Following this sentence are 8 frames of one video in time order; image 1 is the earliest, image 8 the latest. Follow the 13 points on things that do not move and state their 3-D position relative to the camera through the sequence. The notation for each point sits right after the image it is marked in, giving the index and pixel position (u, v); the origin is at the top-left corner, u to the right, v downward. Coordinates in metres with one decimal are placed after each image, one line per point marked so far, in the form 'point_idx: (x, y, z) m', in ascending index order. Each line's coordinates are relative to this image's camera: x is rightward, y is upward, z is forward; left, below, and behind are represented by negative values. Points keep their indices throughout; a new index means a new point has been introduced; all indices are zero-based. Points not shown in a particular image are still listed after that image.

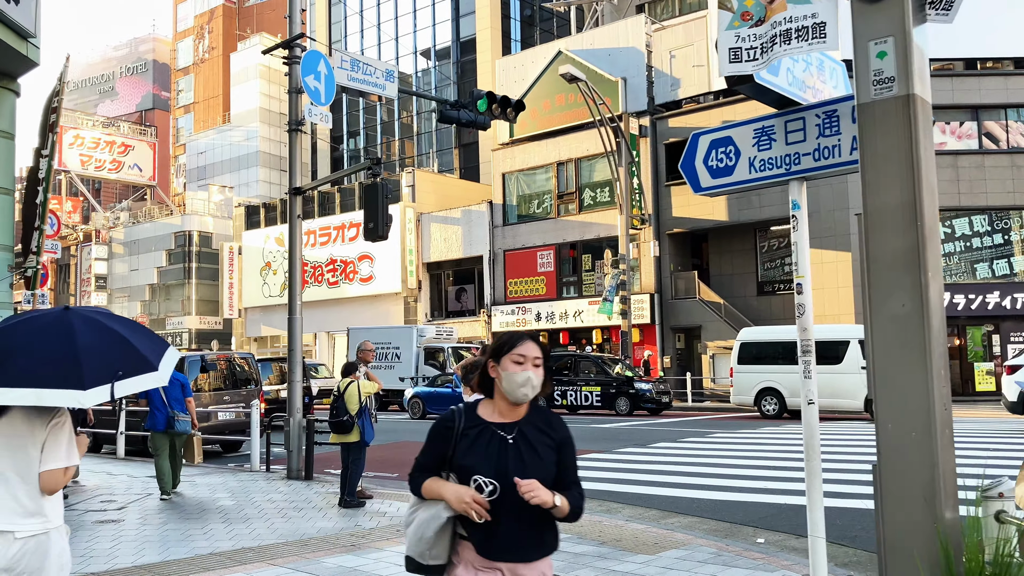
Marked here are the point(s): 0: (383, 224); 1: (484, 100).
0: (-1.4, +0.7, +10.0) m
1: (-0.4, +2.9, +14.0) m
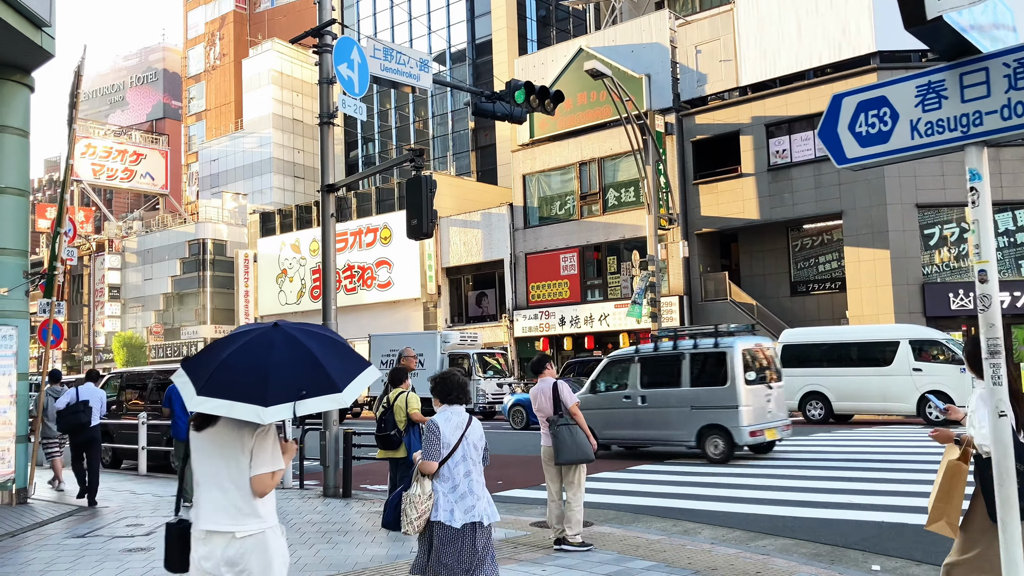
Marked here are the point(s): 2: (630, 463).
0: (-0.9, +0.7, +9.2) m
1: (+0.1, +2.9, +13.3) m
2: (+1.8, -2.6, +13.3) m
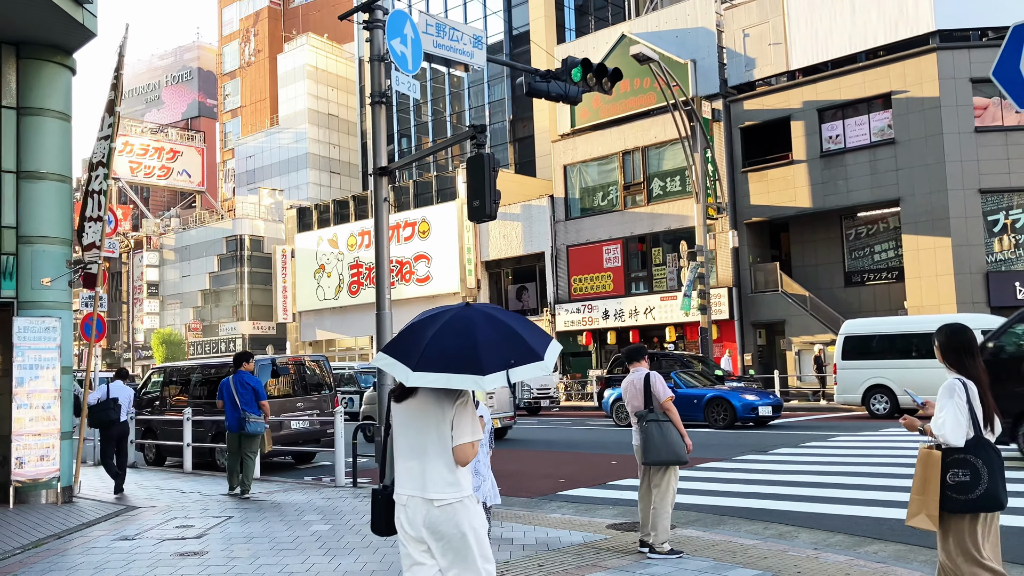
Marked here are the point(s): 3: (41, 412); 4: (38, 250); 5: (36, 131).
0: (-0.2, +0.8, +8.6) m
1: (+0.9, +3.0, +12.6) m
2: (+2.7, -2.4, +12.7) m
3: (-5.0, -1.3, +9.6) m
4: (-5.2, +0.4, +9.9) m
5: (-5.2, +1.7, +10.0) m
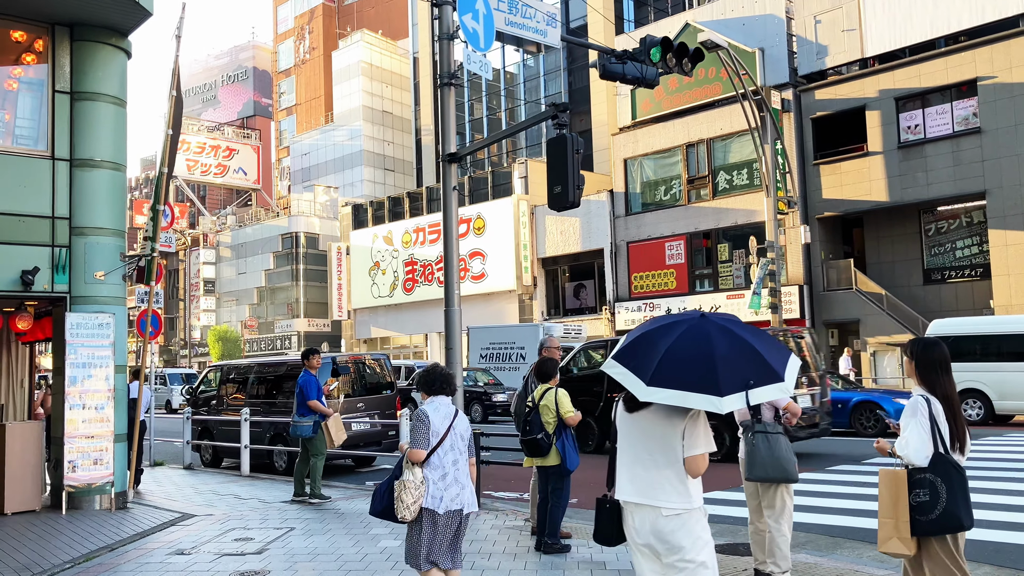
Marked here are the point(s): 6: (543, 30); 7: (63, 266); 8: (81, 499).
0: (+0.5, +0.9, +7.8) m
1: (+1.9, +3.1, +11.8) m
2: (+3.6, -2.4, +11.7) m
3: (-4.2, -1.3, +9.1) m
4: (-4.3, +0.5, +9.4) m
5: (-4.4, +1.8, +9.5) m
6: (+0.4, +2.9, +10.3) m
7: (-4.5, +0.2, +9.2) m
8: (-4.3, -2.1, +9.1) m
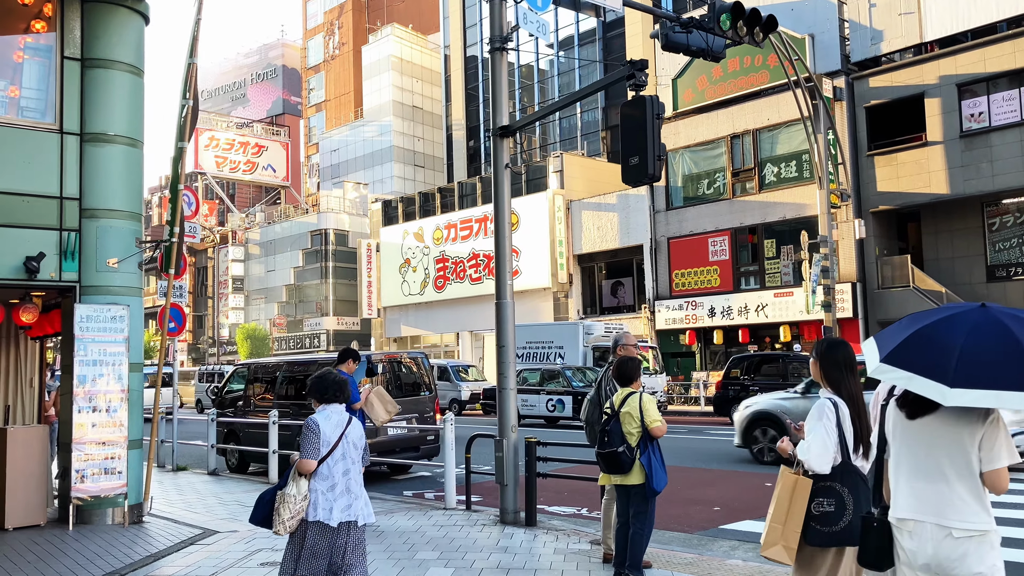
0: (+1.0, +1.0, +6.7) m
1: (+2.5, +3.2, +10.6) m
2: (+4.2, -2.3, +10.5) m
3: (-3.6, -1.2, +8.1) m
4: (-3.8, +0.6, +8.4) m
5: (-3.8, +1.9, +8.5) m
6: (+0.9, +3.0, +9.2) m
7: (-4.0, +0.3, +8.3) m
8: (-3.8, -2.0, +8.1) m
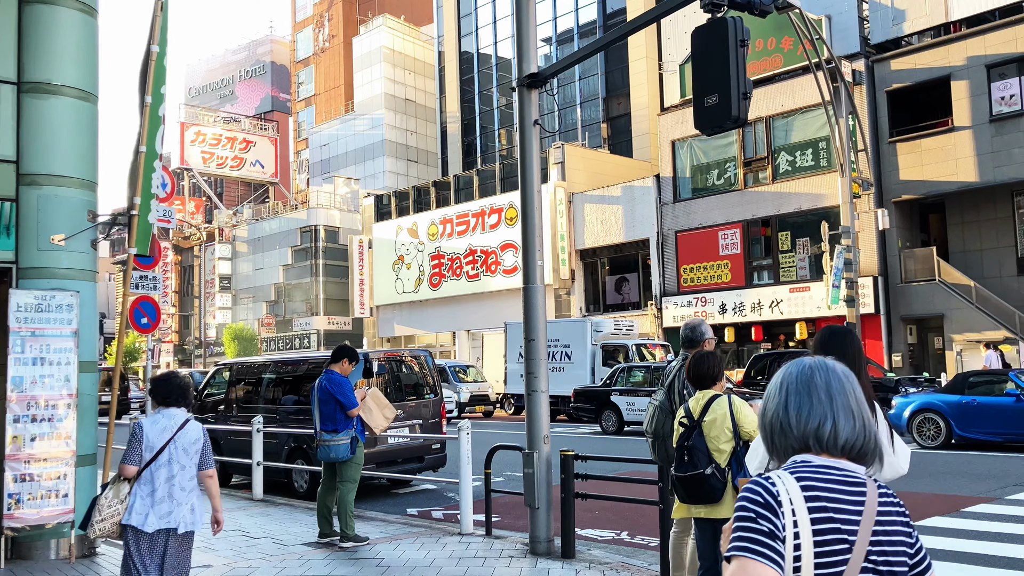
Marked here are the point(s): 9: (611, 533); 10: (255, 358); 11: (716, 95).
0: (+1.3, +1.1, +5.3) m
1: (+2.7, +3.3, +9.2) m
2: (+4.5, -2.1, +9.1) m
3: (-3.4, -1.0, +6.7) m
4: (-3.6, +0.7, +6.9) m
5: (-3.6, +2.0, +7.0) m
6: (+1.2, +3.2, +7.7) m
7: (-3.8, +0.5, +6.8) m
8: (-3.5, -1.9, +6.7) m
9: (+0.8, -2.0, +7.5) m
10: (-3.5, -1.0, +12.4) m
11: (+1.2, +1.1, +5.4) m
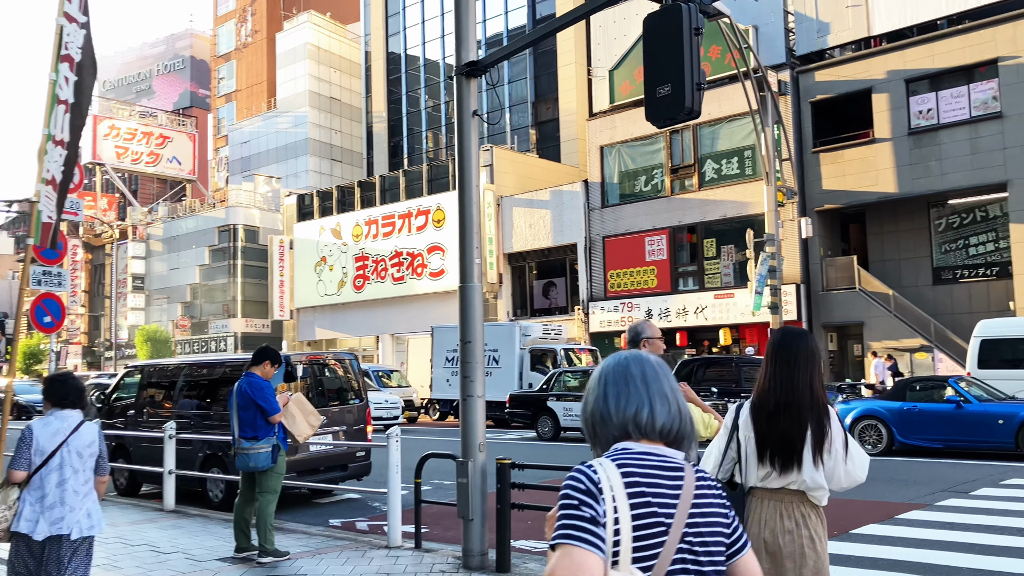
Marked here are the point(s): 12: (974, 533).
0: (+1.0, +1.1, +5.0) m
1: (+2.1, +3.3, +9.1) m
2: (+3.8, -2.2, +9.1) m
3: (-3.8, -1.0, +6.0) m
4: (-4.0, +0.8, +6.3) m
5: (-4.0, +2.1, +6.4) m
6: (+0.7, +3.1, +7.5) m
7: (-4.2, +0.5, +6.1) m
8: (-4.0, -1.8, +6.0) m
9: (+0.3, -2.0, +7.2) m
10: (-4.4, -0.9, +11.7) m
11: (+0.9, +1.1, +5.1) m
12: (+4.0, -2.1, +7.8) m
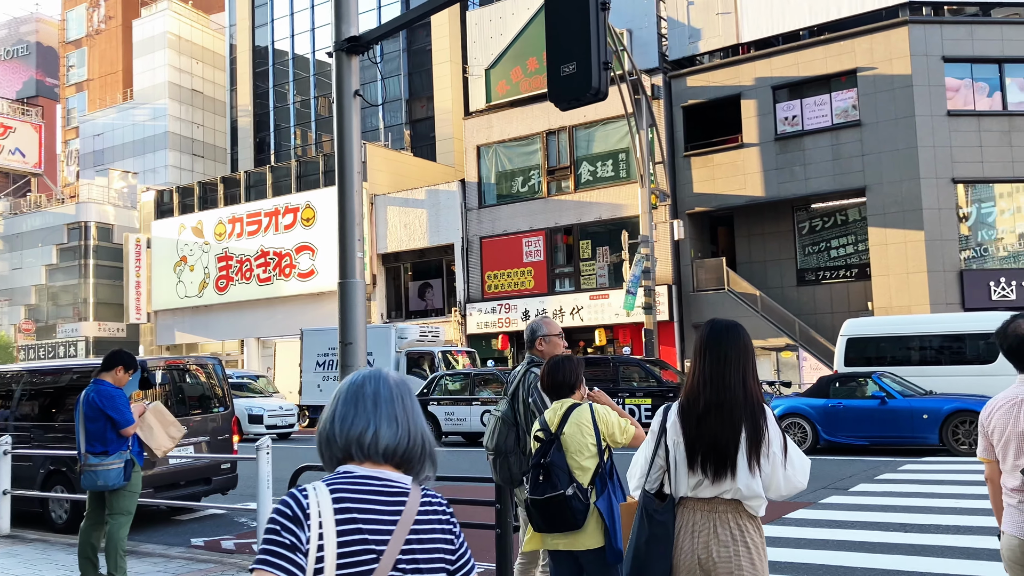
0: (+0.4, +1.1, +4.7) m
1: (+1.0, +3.3, +8.8) m
2: (+2.6, -2.2, +9.1) m
3: (-4.5, -0.9, +4.9) m
4: (-4.7, +0.8, +5.2) m
5: (-4.7, +2.1, +5.3) m
6: (-0.2, +3.2, +7.1) m
7: (-4.8, +0.5, +5.0) m
8: (-4.6, -1.8, +4.9) m
9: (-0.6, -2.0, +6.7) m
10: (-5.9, -0.9, +10.5) m
11: (+0.3, +1.2, +4.7) m
12: (+3.0, -2.0, +7.8) m
